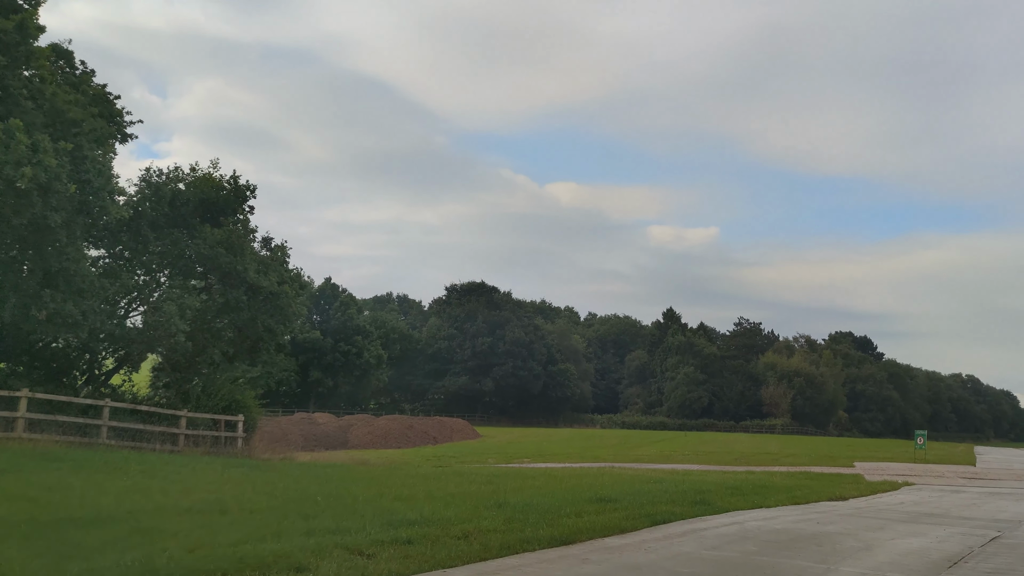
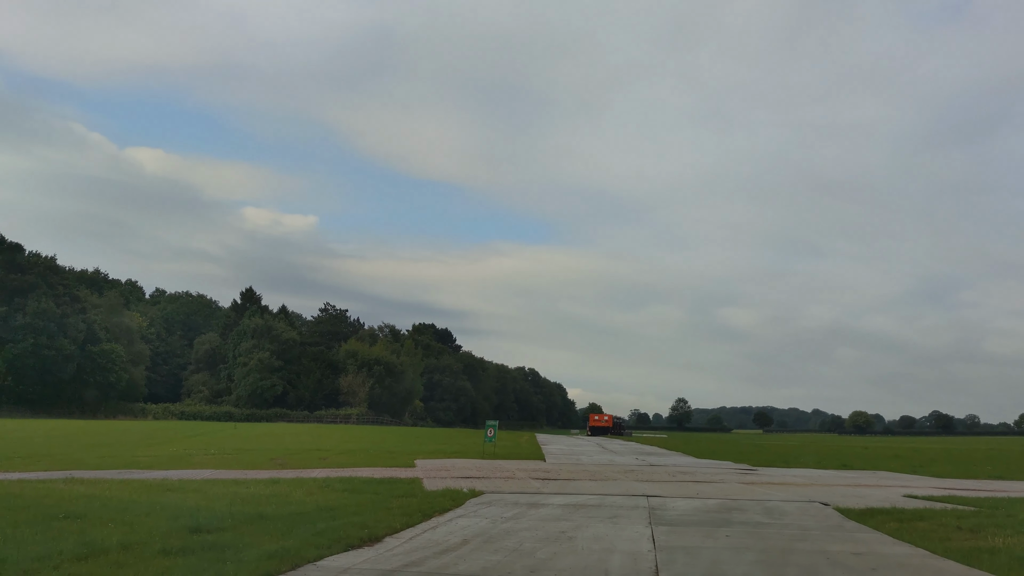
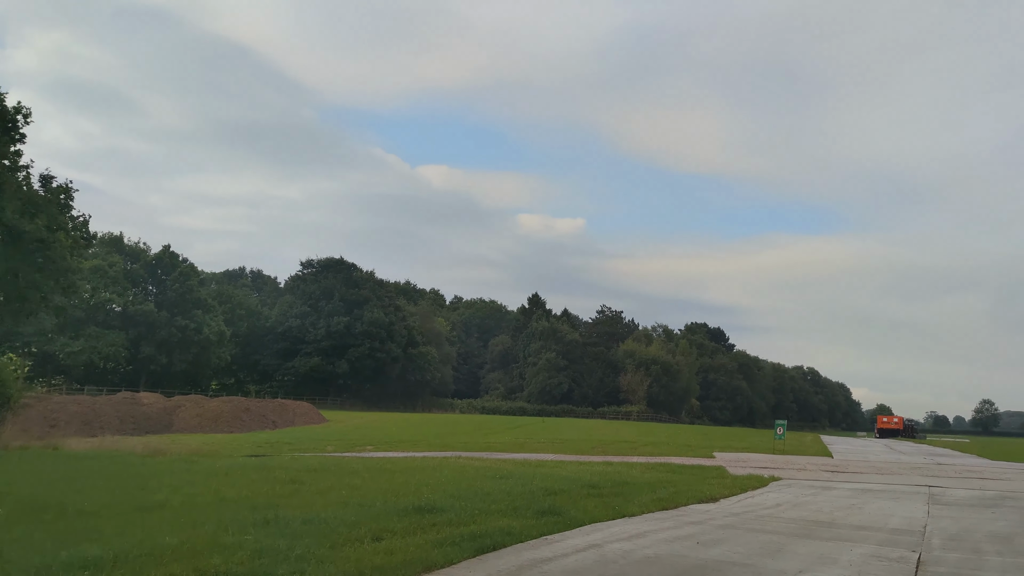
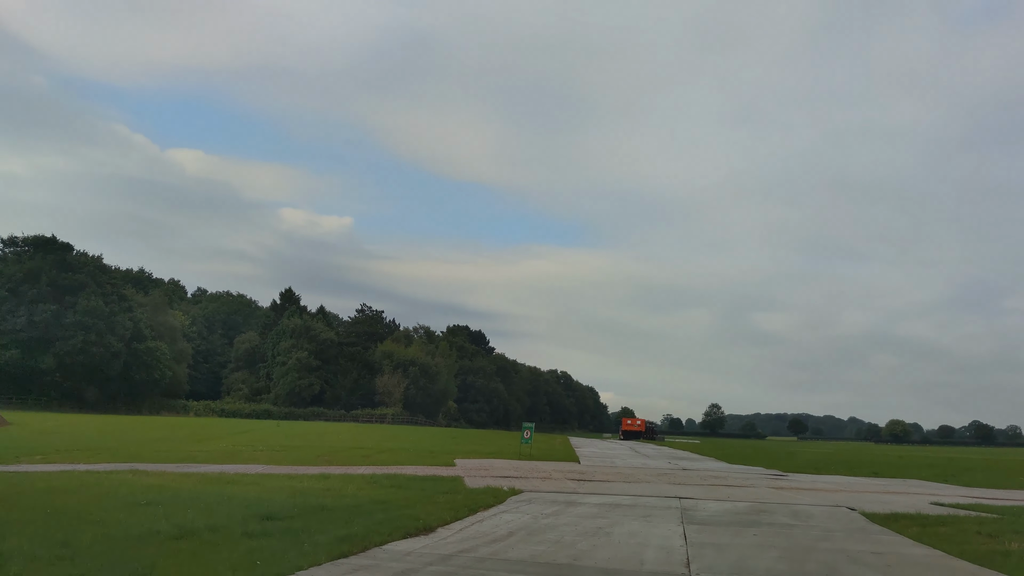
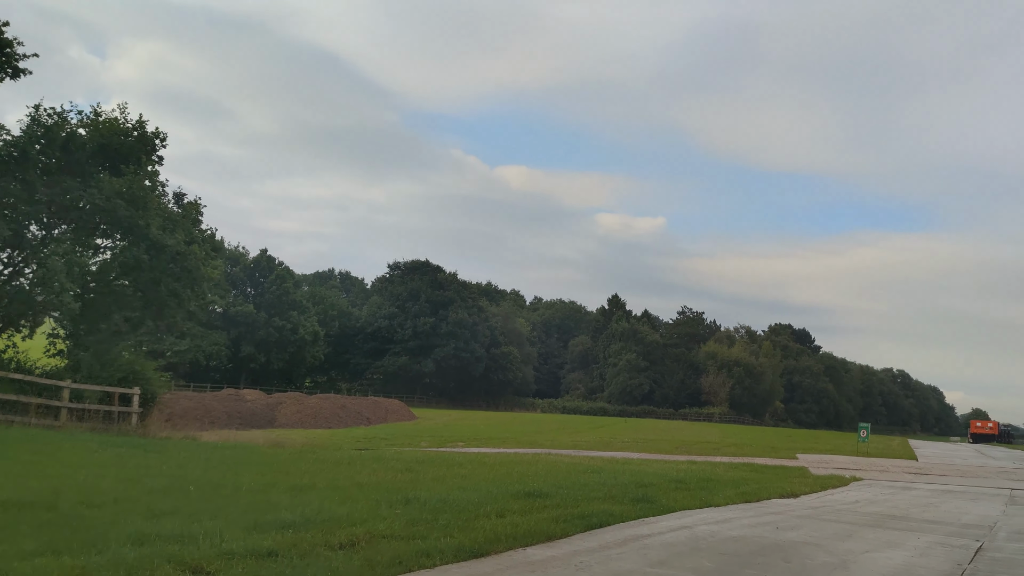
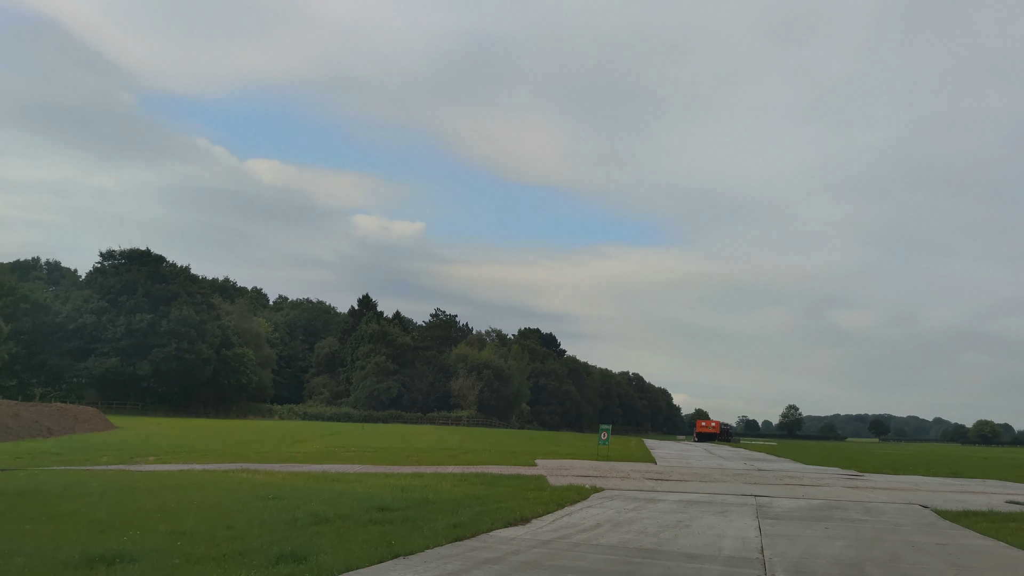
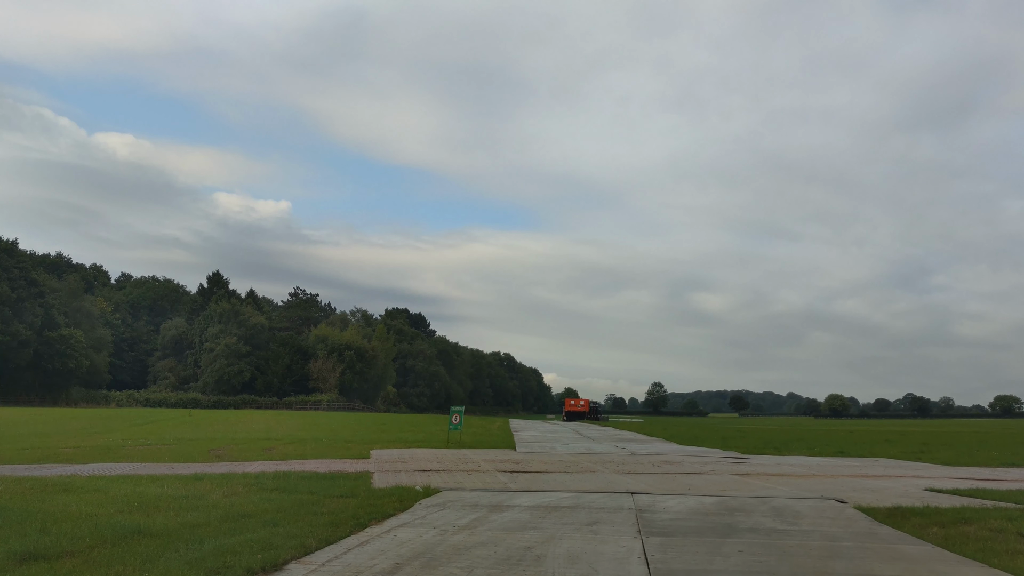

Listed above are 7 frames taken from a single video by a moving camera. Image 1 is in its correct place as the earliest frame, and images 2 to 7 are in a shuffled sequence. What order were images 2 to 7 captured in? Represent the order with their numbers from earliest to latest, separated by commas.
5, 3, 6, 4, 2, 7
